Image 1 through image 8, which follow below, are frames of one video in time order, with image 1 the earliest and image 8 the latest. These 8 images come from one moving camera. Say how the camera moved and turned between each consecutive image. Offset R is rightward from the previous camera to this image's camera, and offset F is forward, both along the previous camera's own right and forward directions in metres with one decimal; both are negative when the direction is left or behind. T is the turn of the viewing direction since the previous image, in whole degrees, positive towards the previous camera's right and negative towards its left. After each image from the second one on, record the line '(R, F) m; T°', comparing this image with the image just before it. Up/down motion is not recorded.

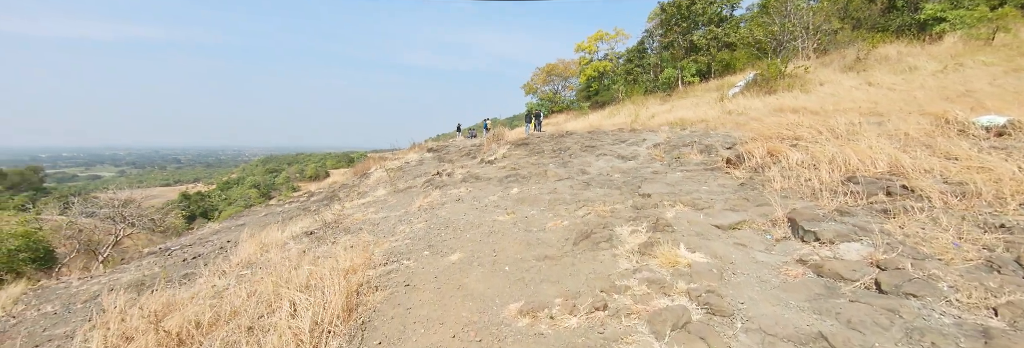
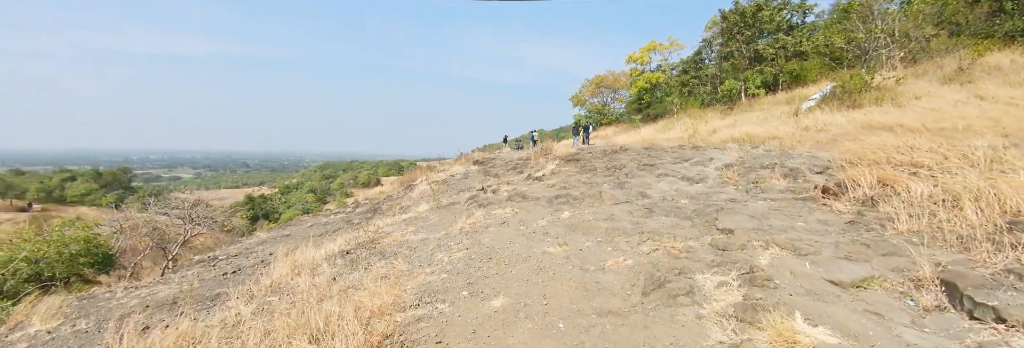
(-0.1, +0.7) m; -5°
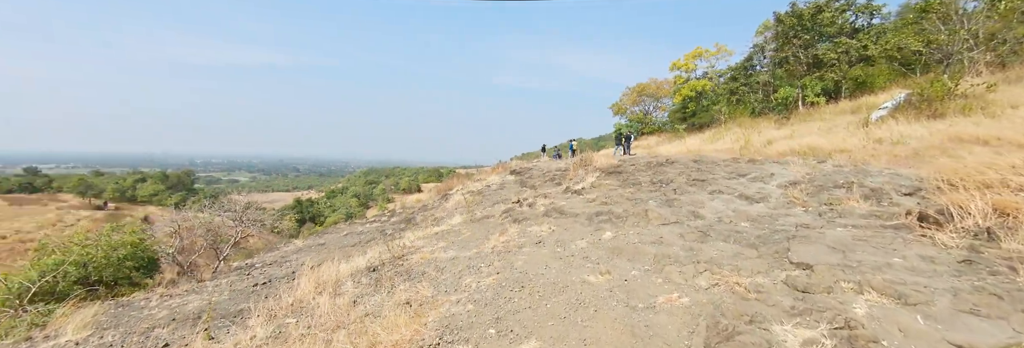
(0.0, +0.6) m; -5°
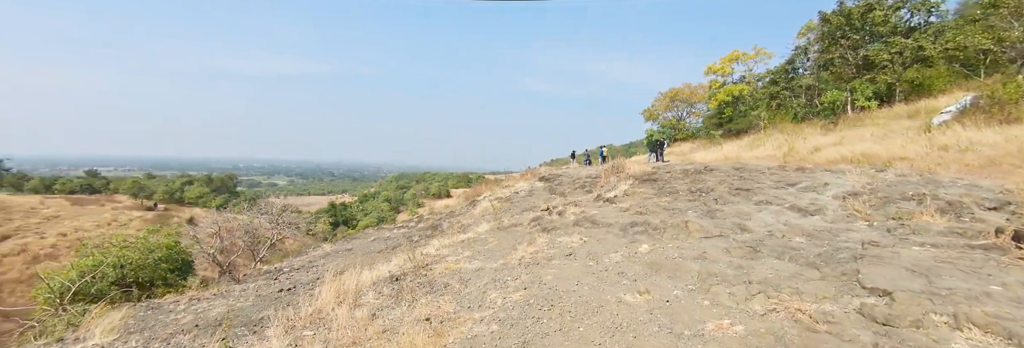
(0.0, +0.4) m; -3°
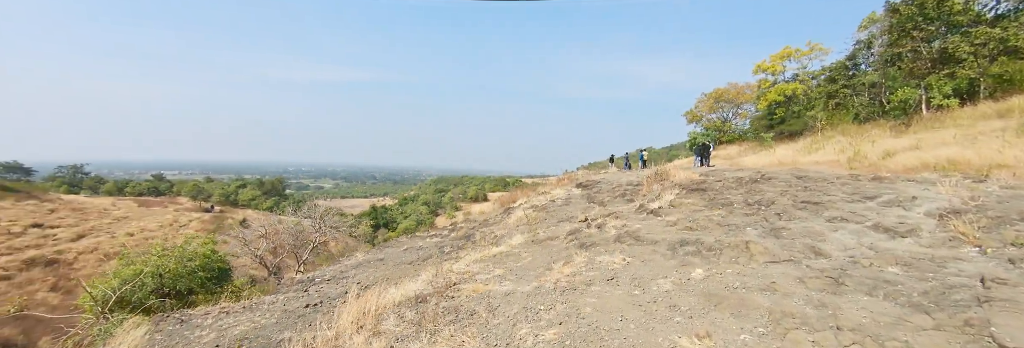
(0.0, +0.6) m; -4°
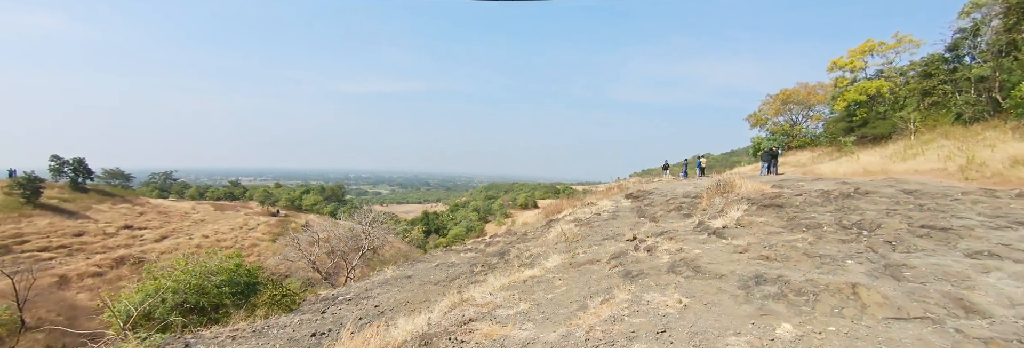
(+0.3, +1.2) m; -6°
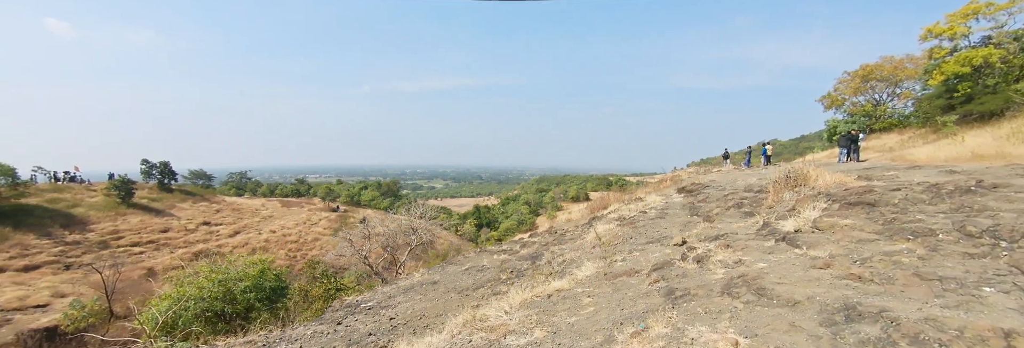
(+0.4, +1.1) m; -6°
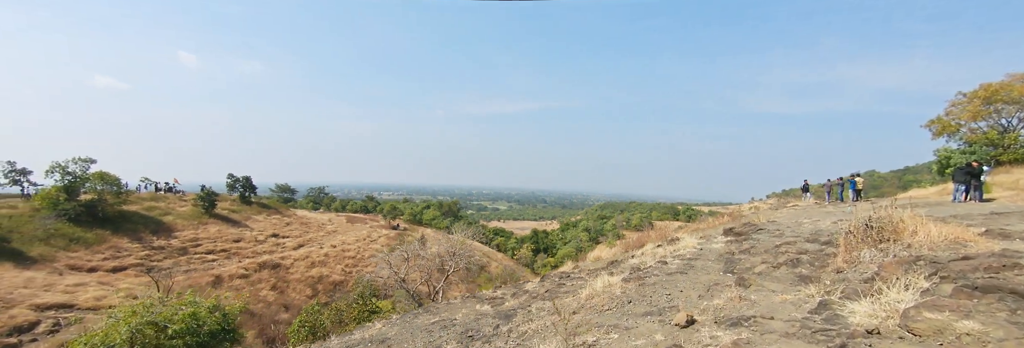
(+1.5, +2.3) m; -8°
